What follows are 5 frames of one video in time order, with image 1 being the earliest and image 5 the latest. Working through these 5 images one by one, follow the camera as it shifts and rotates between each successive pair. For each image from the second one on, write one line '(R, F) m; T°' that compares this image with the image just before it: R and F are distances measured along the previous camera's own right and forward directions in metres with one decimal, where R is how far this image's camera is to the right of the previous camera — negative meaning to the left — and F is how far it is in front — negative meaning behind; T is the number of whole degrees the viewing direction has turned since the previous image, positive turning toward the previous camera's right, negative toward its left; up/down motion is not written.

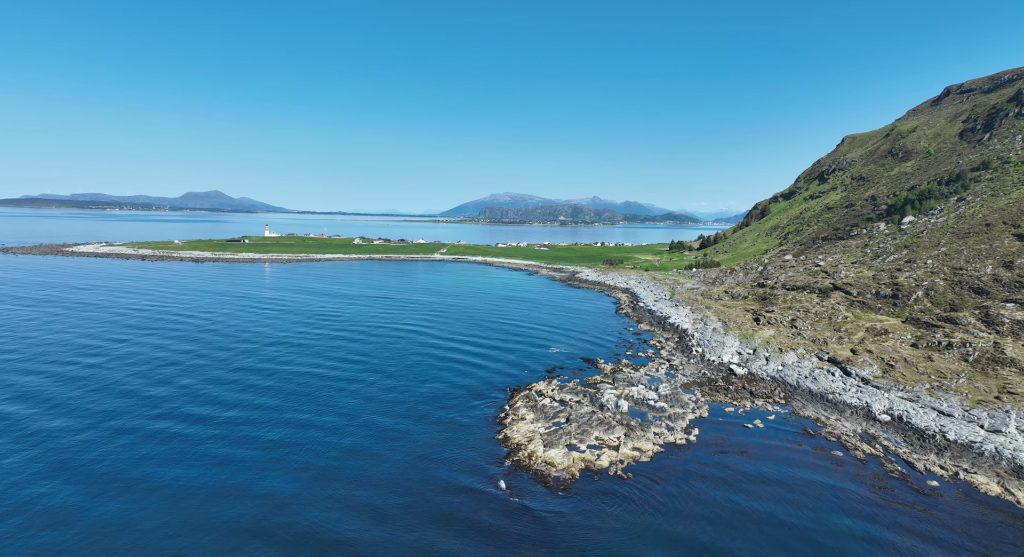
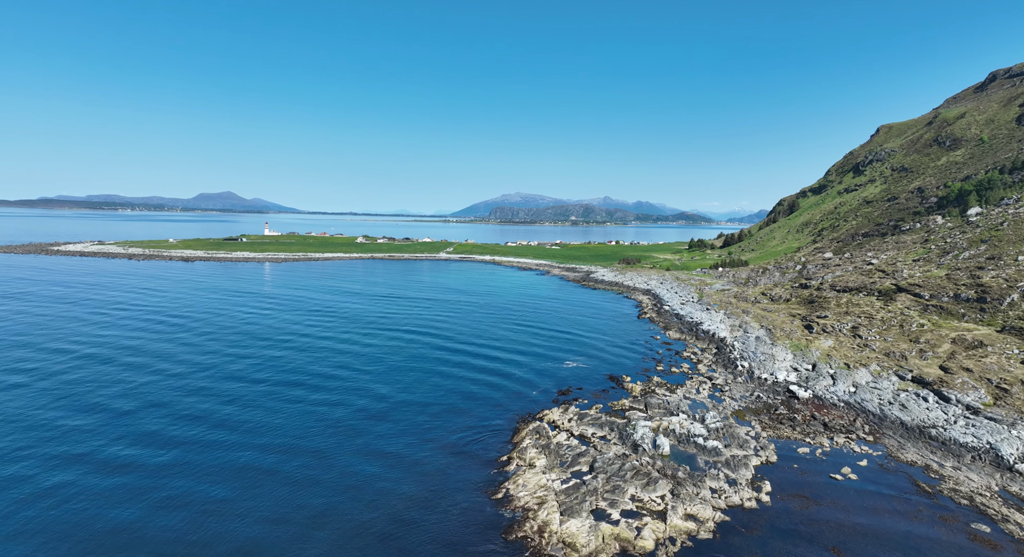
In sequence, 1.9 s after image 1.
(+0.2, +7.4) m; -1°
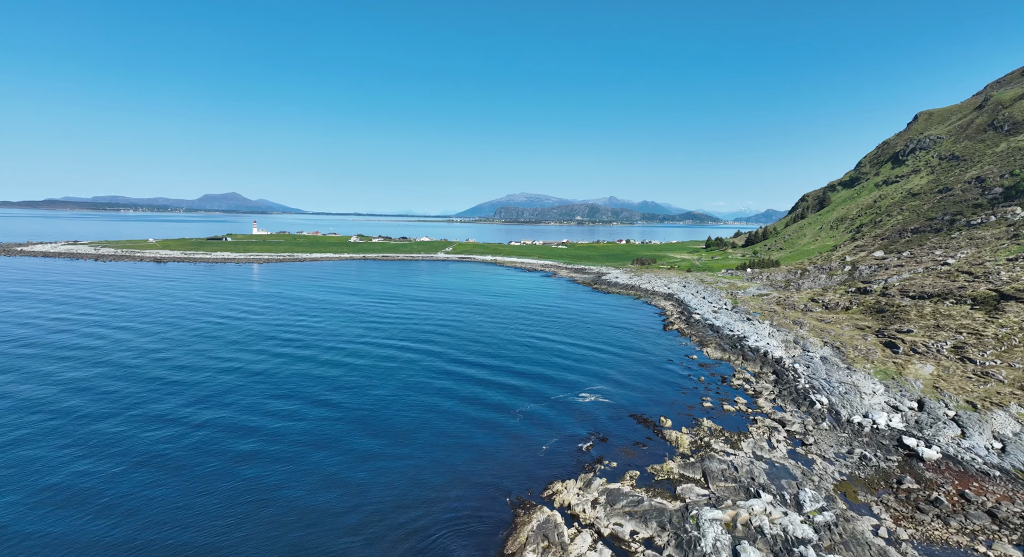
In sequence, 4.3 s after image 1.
(+0.4, +9.5) m; -1°
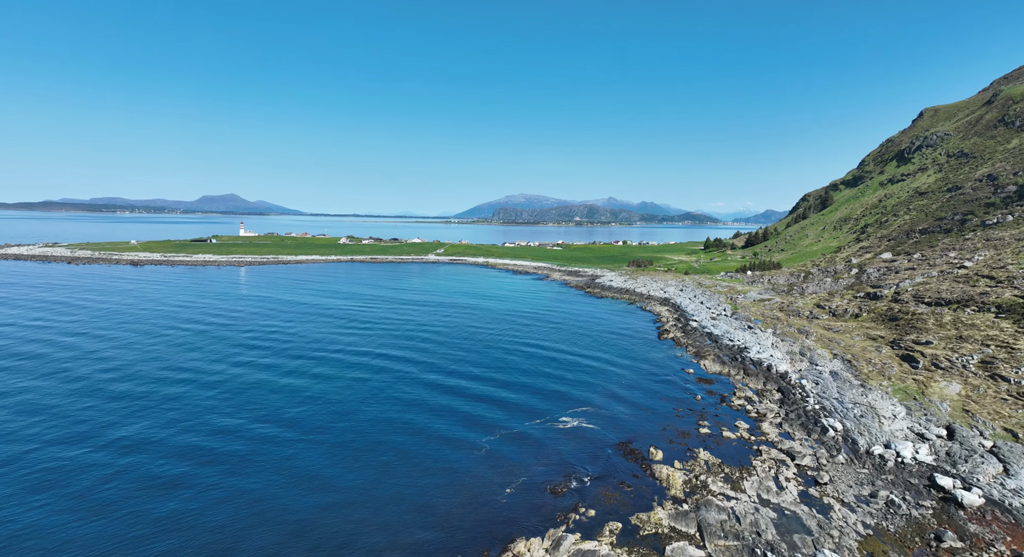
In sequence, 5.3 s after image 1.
(+1.5, +3.6) m; 0°
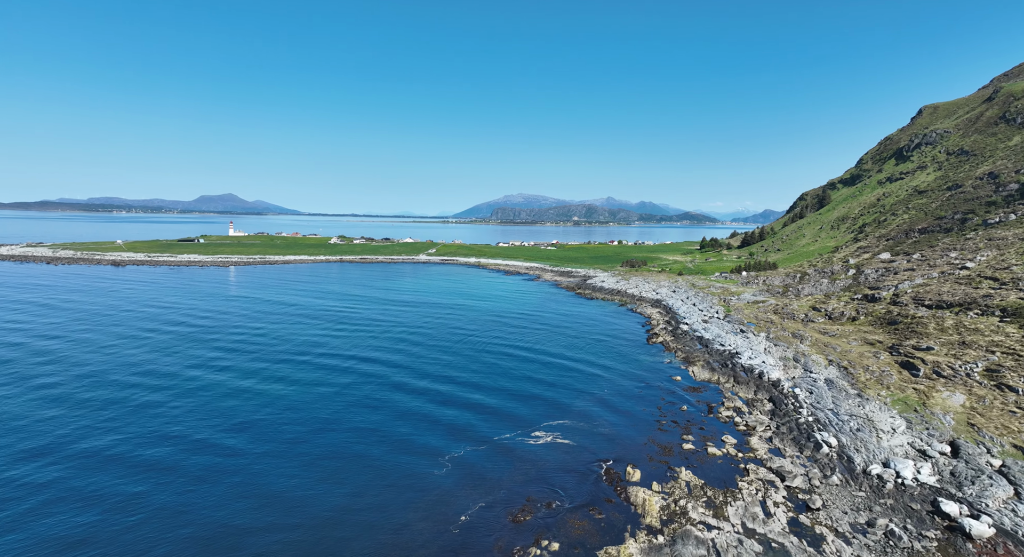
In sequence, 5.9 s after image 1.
(+1.4, +2.0) m; 0°
